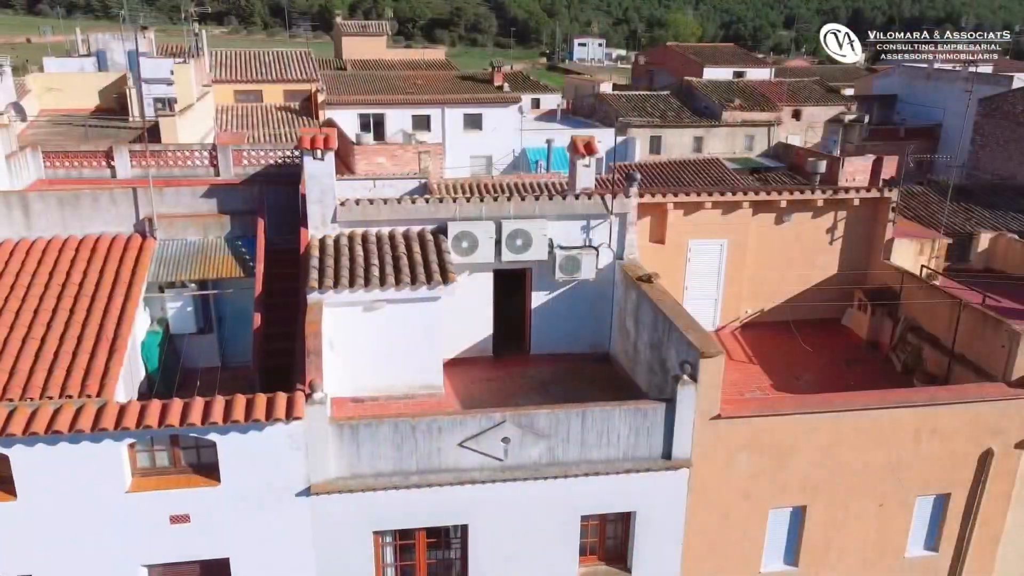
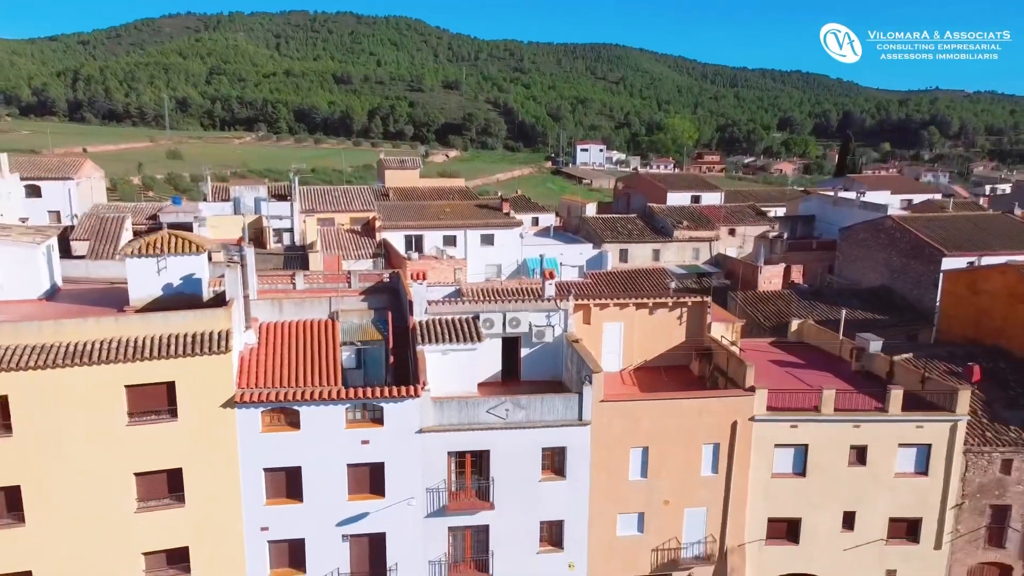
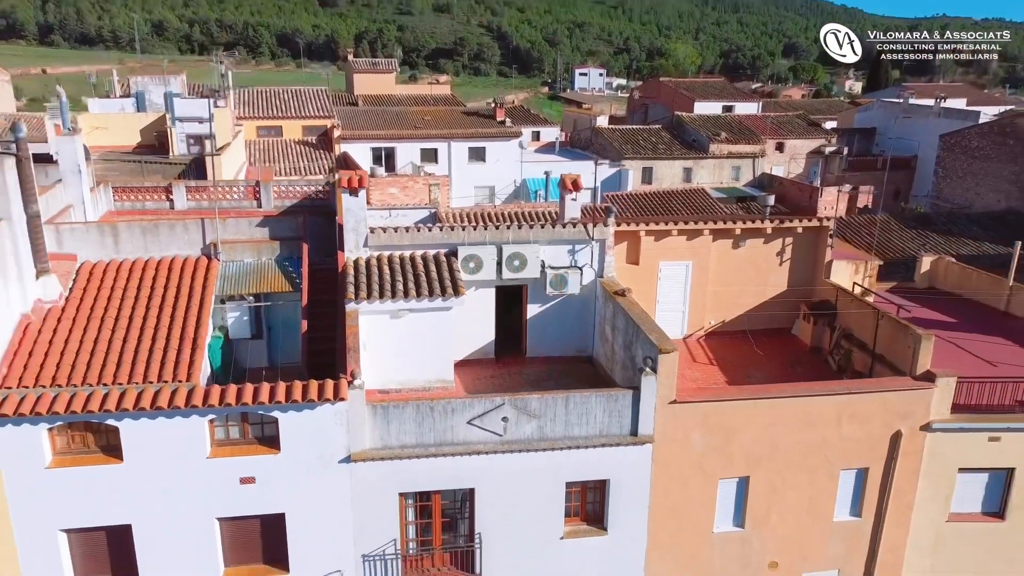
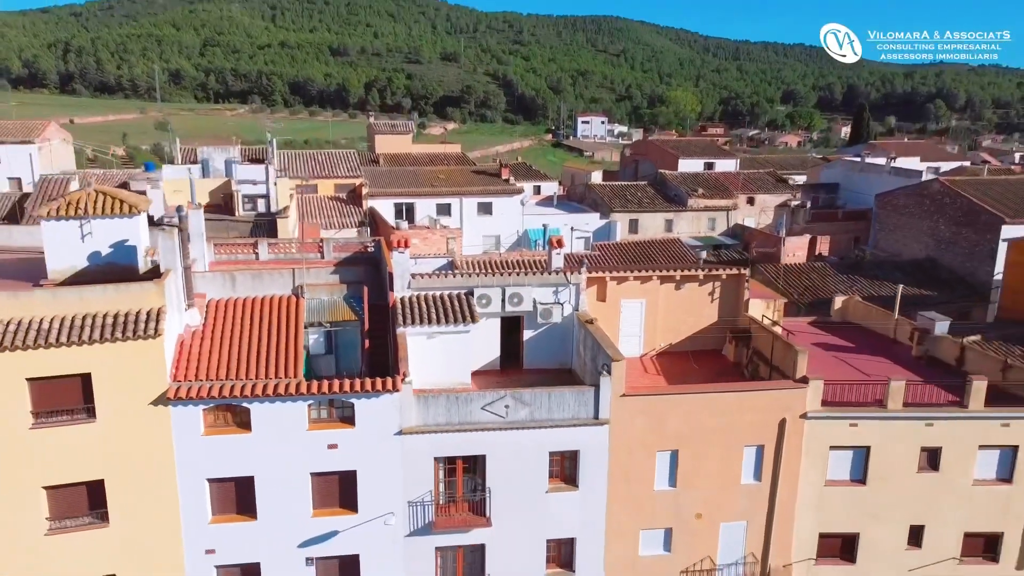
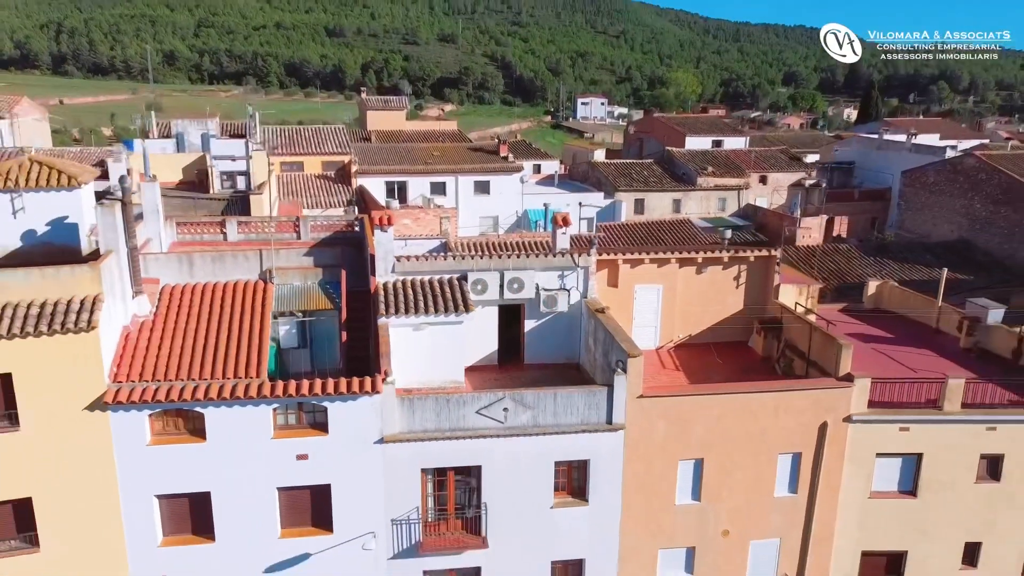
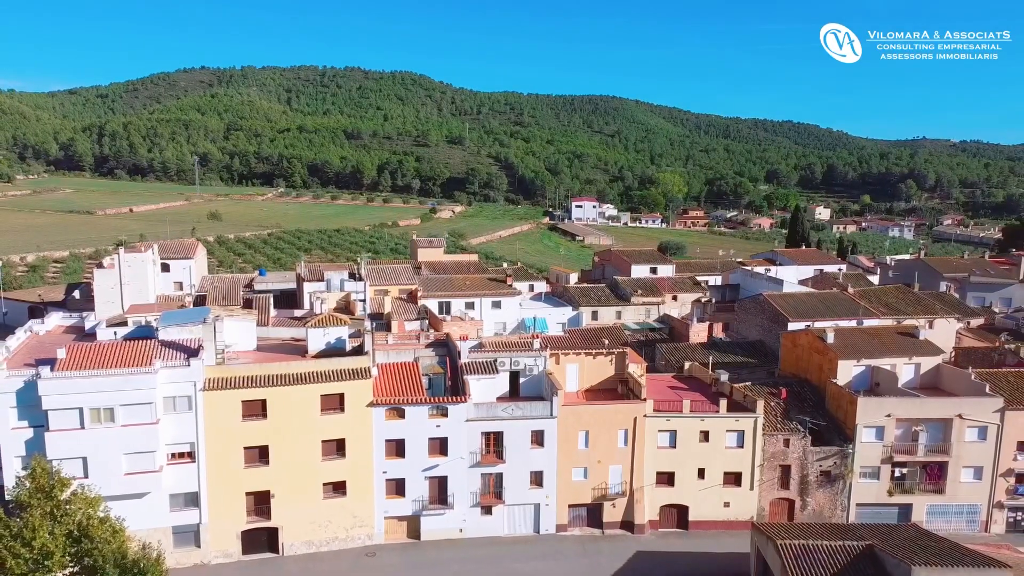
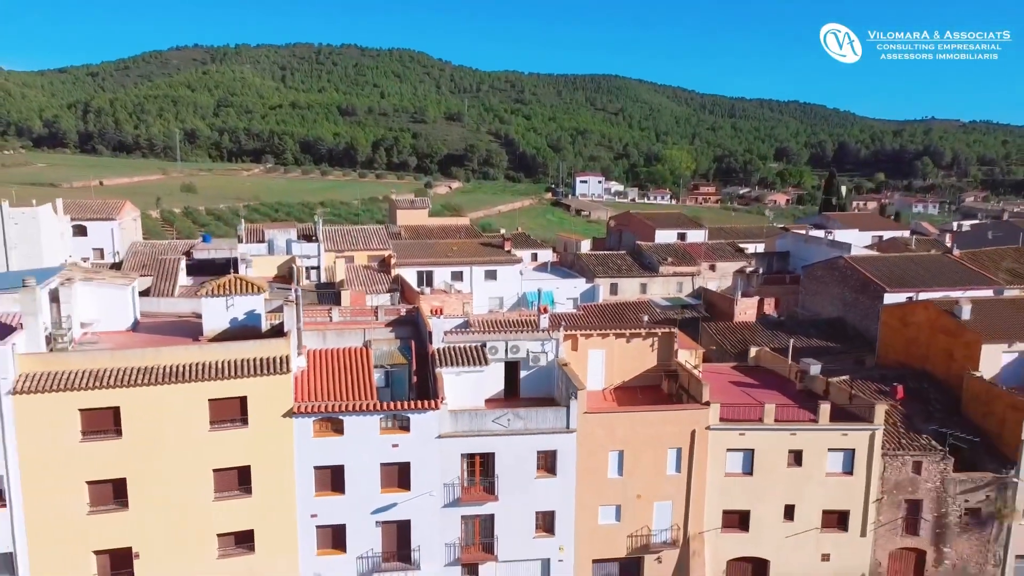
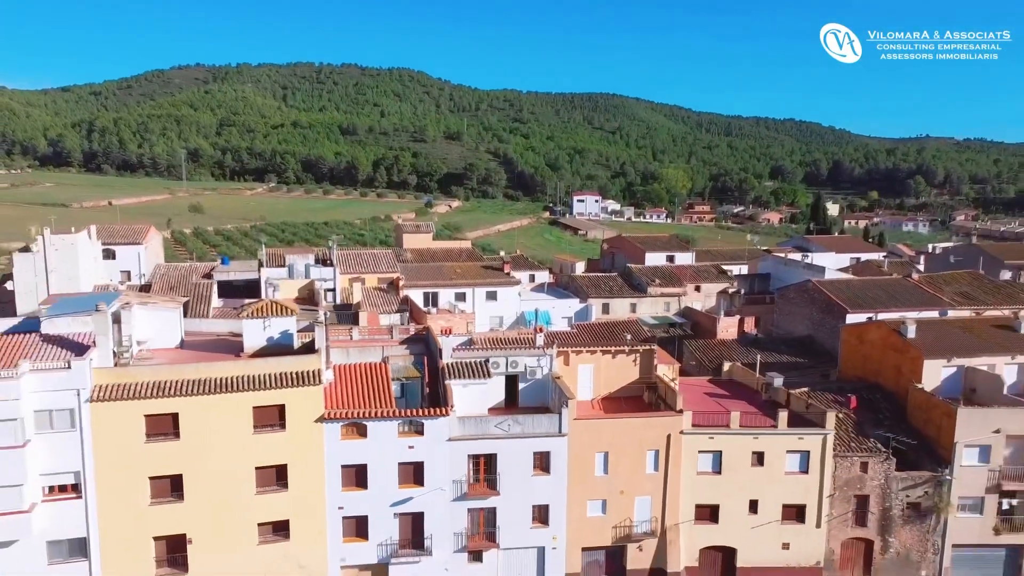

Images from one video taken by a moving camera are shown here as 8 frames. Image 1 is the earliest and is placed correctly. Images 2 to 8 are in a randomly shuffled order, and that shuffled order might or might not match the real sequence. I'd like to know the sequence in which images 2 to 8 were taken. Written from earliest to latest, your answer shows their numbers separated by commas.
3, 5, 4, 2, 7, 8, 6
